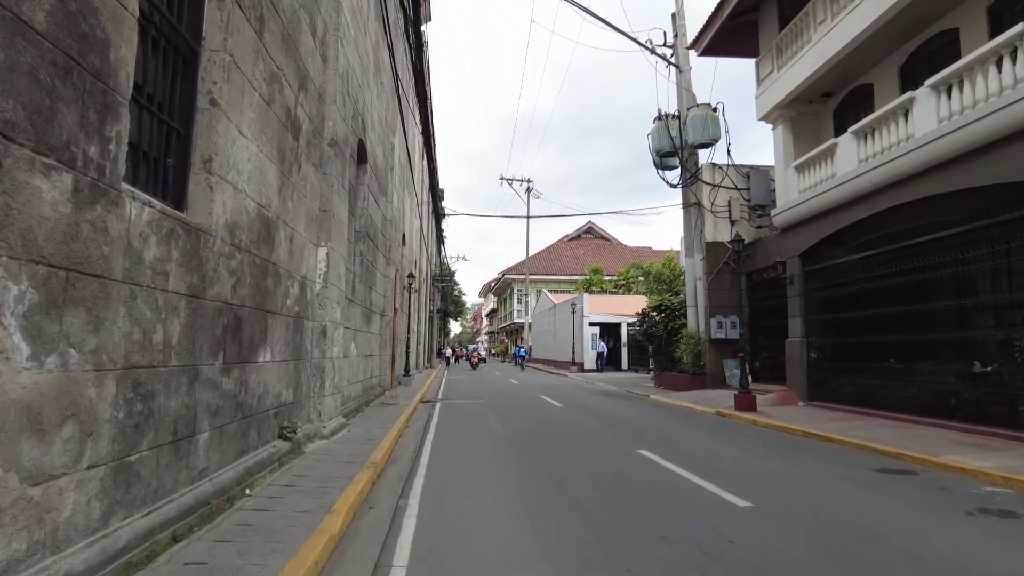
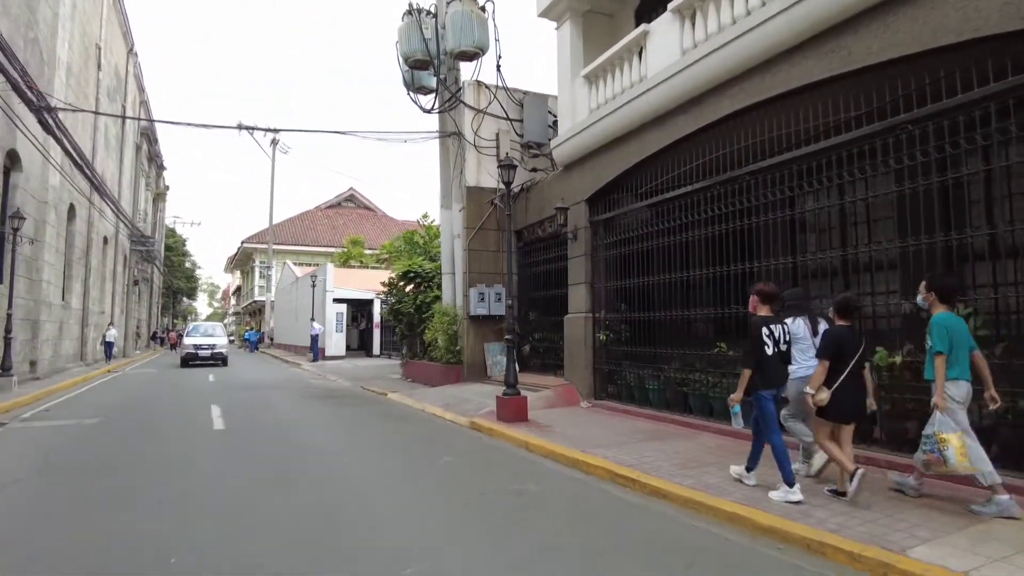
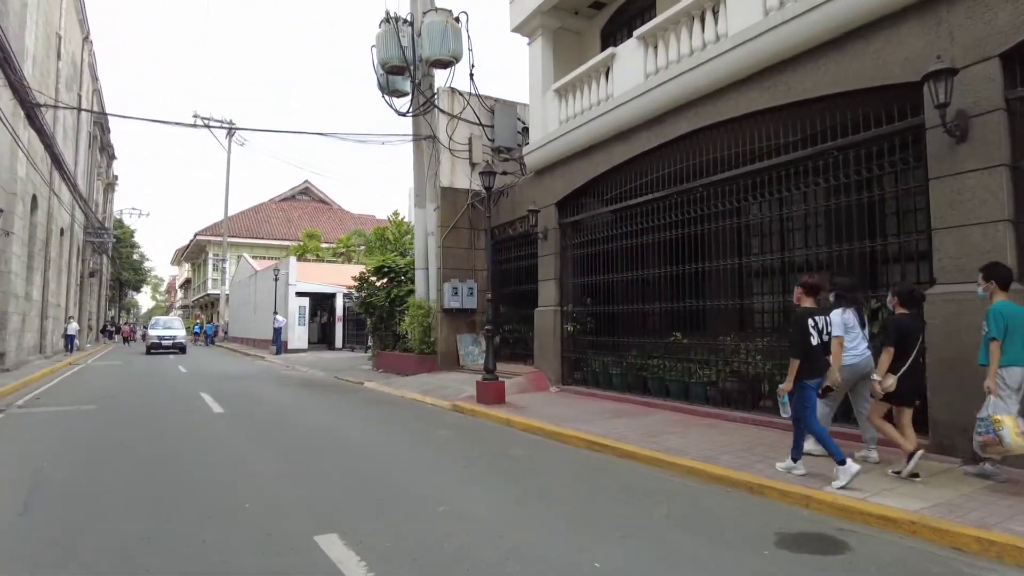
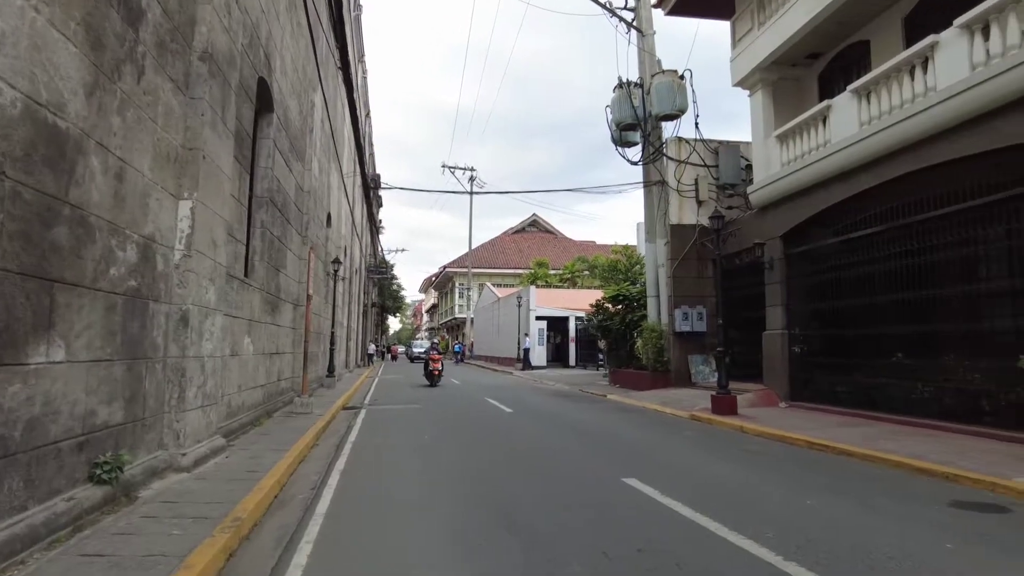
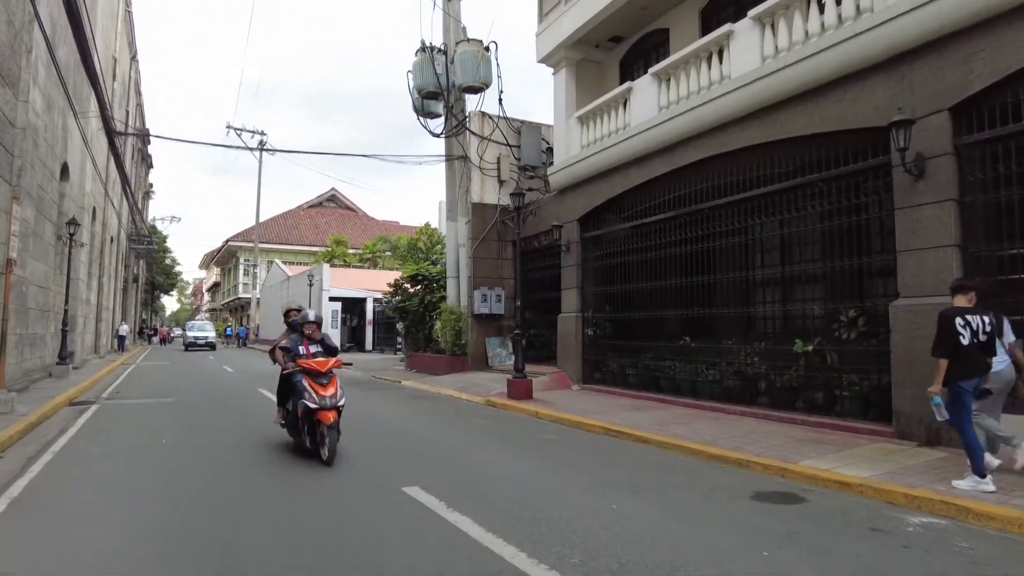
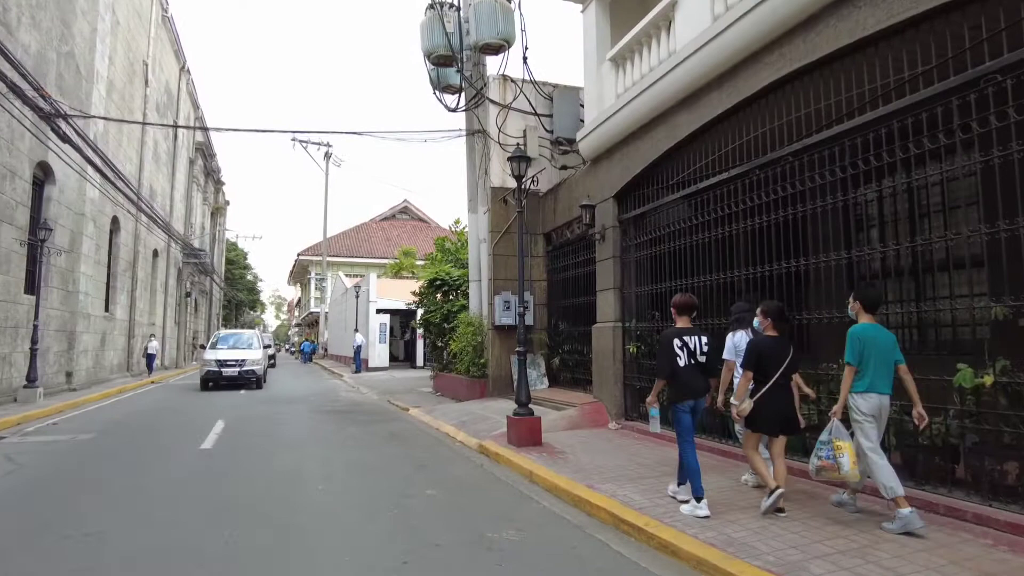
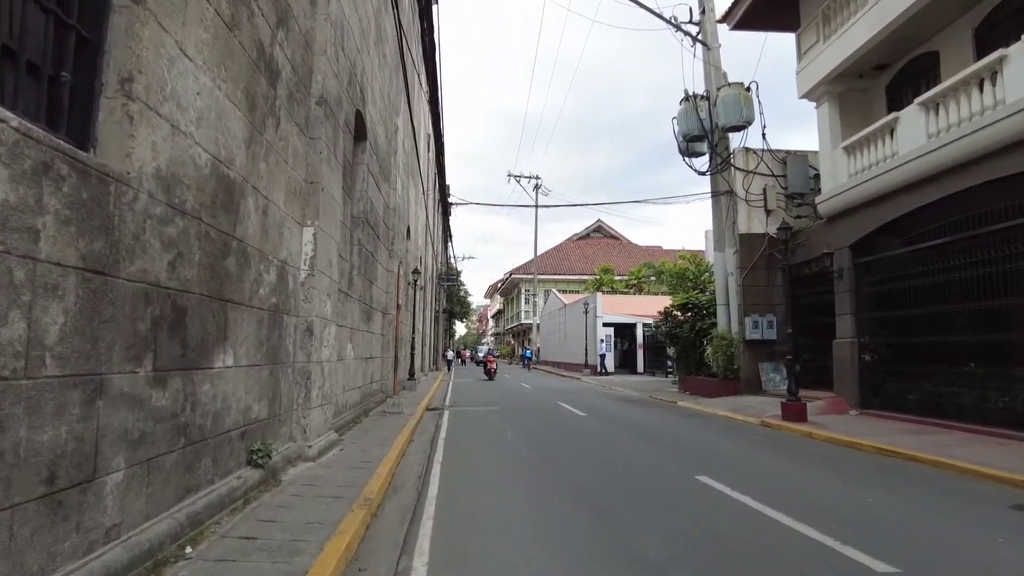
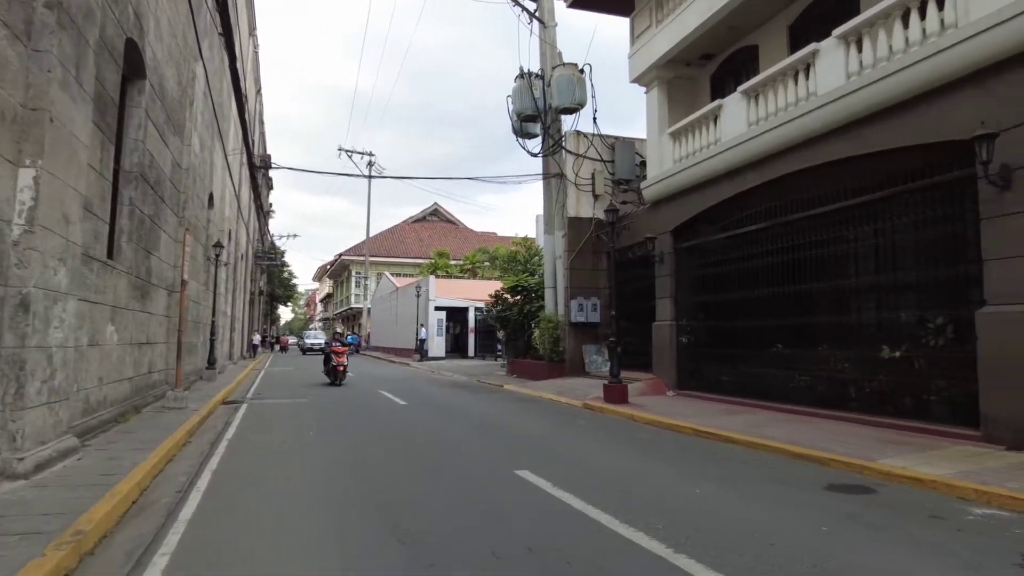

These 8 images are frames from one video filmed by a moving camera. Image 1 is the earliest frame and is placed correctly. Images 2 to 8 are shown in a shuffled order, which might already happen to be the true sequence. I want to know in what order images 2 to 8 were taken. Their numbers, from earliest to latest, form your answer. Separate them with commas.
7, 4, 8, 5, 3, 2, 6
